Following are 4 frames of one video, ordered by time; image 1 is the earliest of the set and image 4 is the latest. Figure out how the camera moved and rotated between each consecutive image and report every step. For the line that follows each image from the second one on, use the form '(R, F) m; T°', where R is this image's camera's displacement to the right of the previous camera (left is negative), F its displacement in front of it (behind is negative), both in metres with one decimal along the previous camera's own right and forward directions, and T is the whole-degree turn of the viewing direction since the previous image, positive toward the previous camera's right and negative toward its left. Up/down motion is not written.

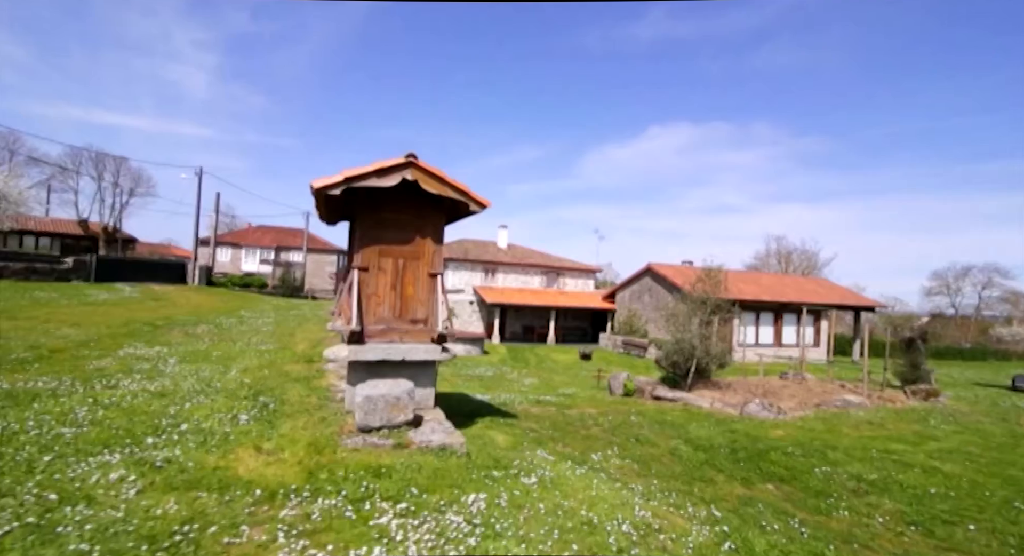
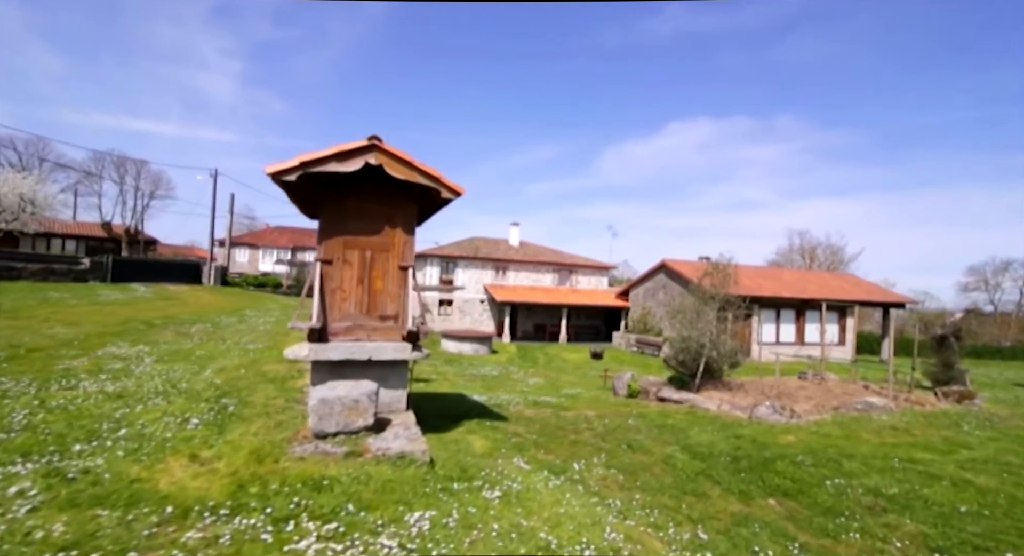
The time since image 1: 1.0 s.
(+0.7, +0.7) m; -2°
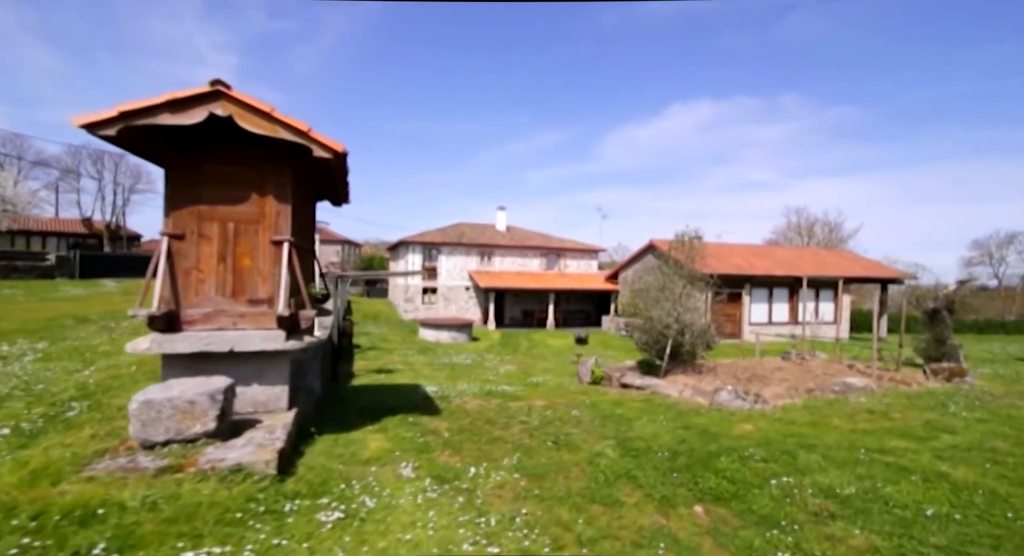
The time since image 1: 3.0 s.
(+1.4, +1.2) m; 0°
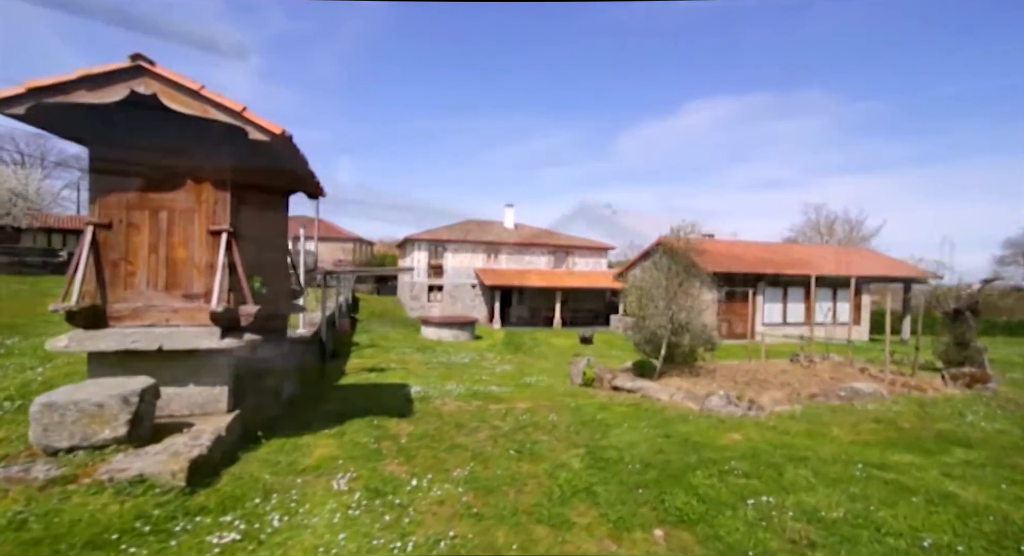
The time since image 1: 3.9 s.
(+0.7, +0.6) m; -2°
